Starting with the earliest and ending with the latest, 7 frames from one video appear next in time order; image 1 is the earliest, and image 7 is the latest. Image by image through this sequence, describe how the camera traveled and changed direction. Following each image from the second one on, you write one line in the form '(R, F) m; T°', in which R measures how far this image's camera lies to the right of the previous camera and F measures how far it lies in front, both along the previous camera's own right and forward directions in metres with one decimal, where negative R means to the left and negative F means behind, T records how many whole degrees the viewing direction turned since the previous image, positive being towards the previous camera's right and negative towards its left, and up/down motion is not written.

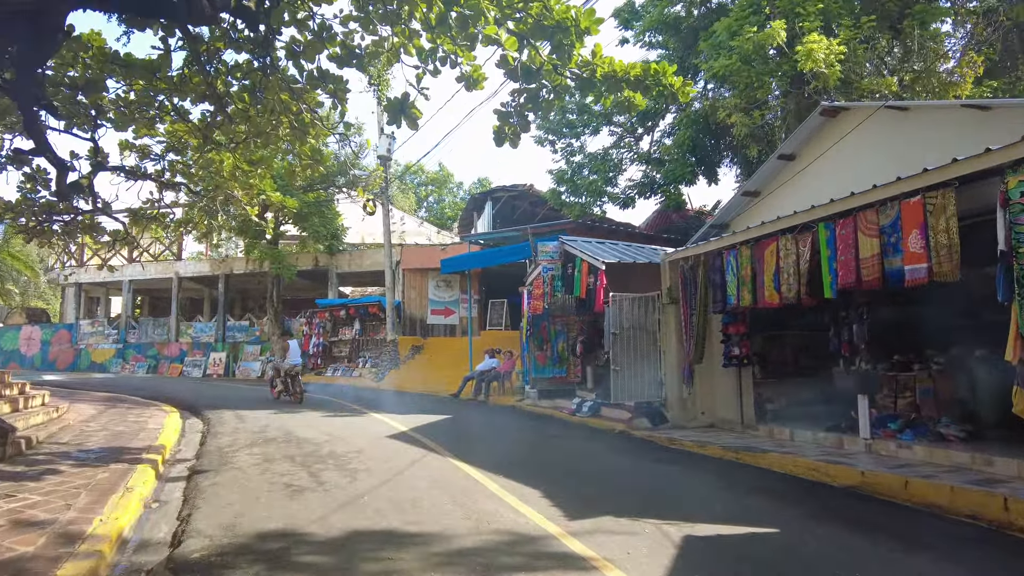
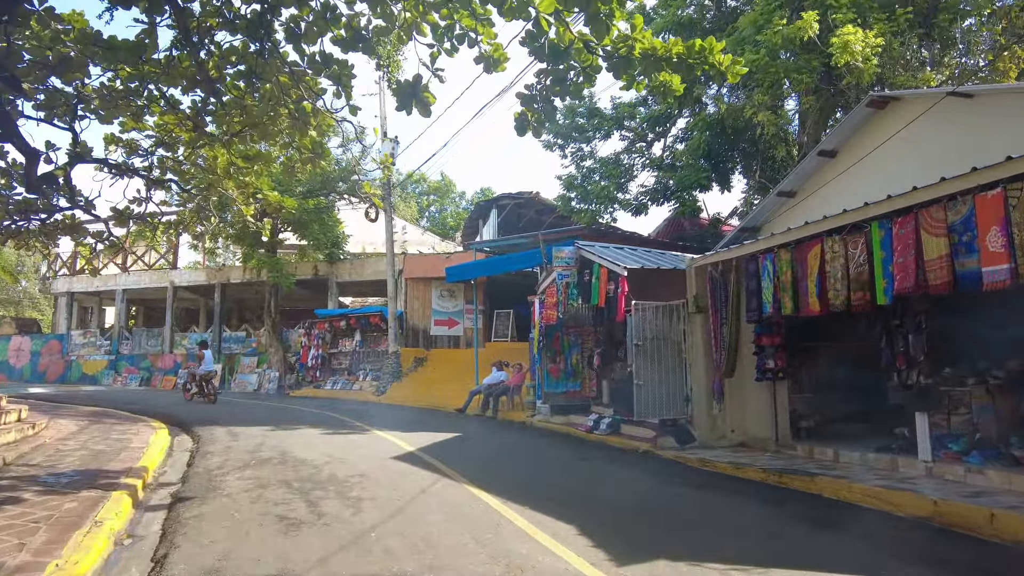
(-0.3, +0.8) m; 0°
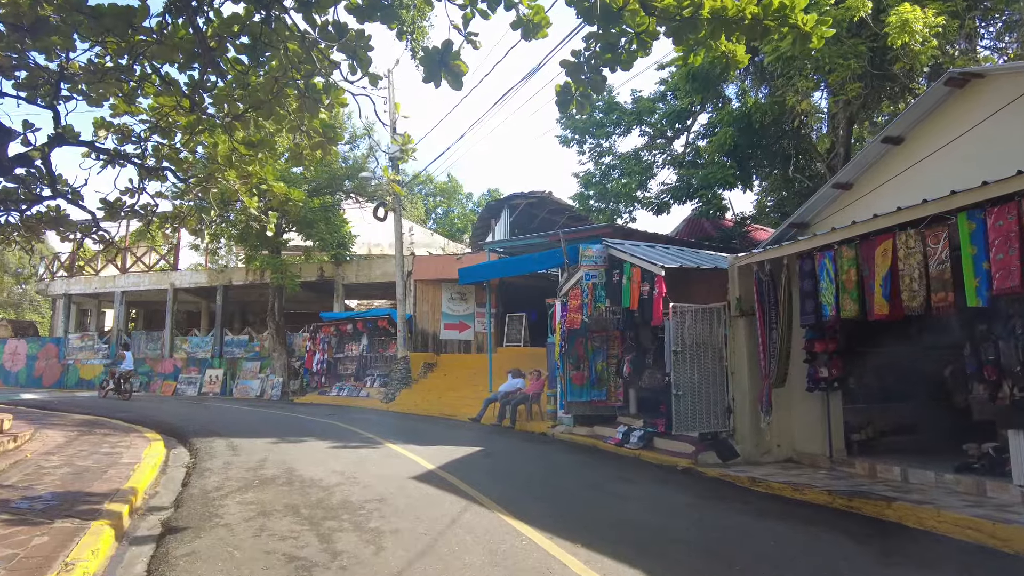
(-0.4, +0.9) m; 0°
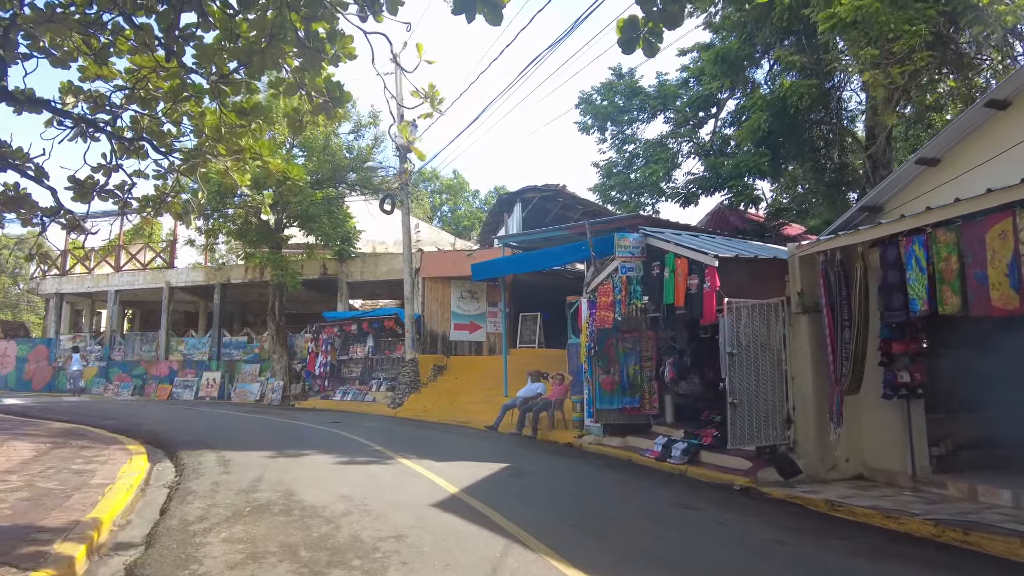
(-0.4, +1.3) m; 0°
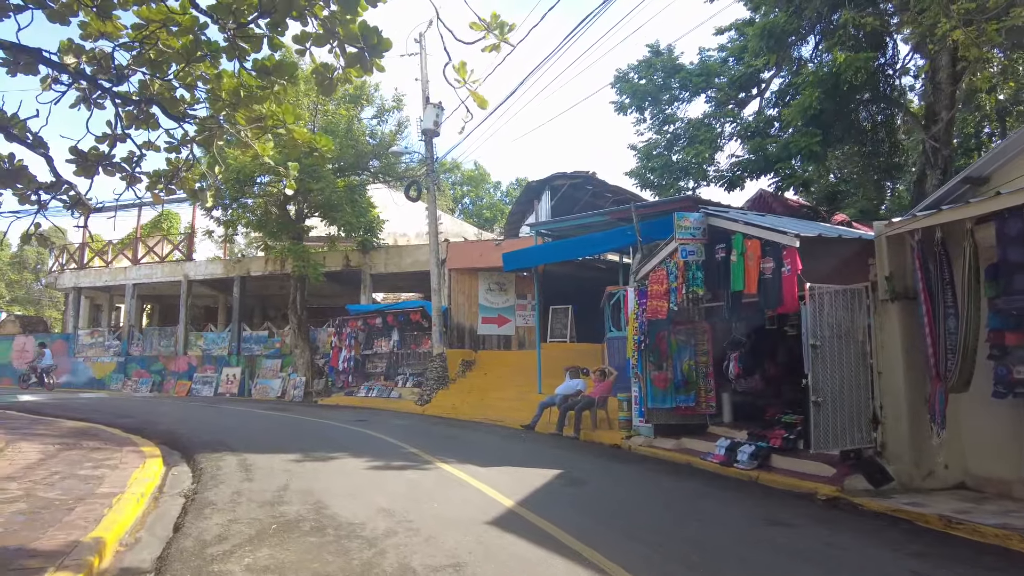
(-0.4, +1.0) m; -1°
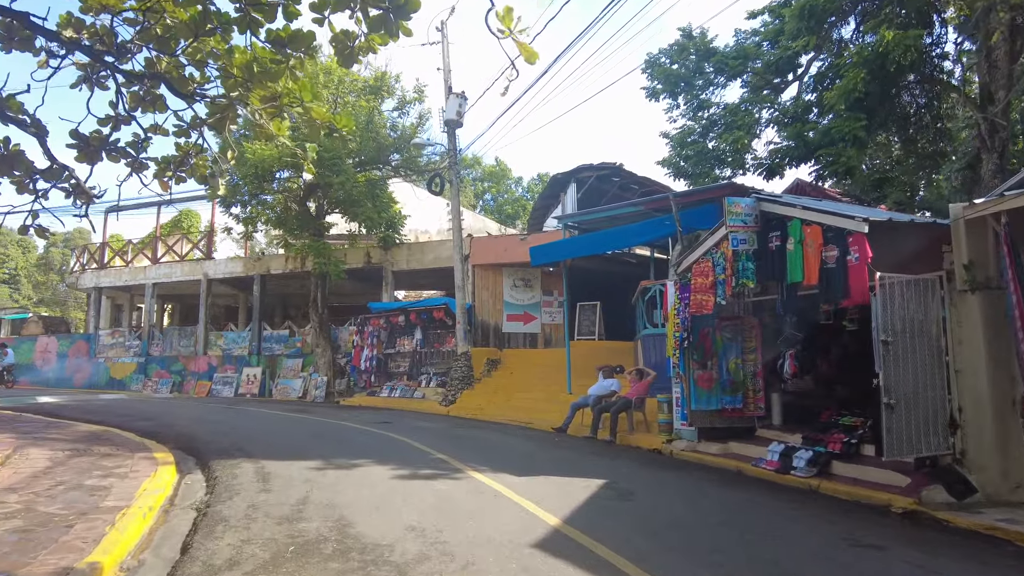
(-0.2, +0.7) m; -2°
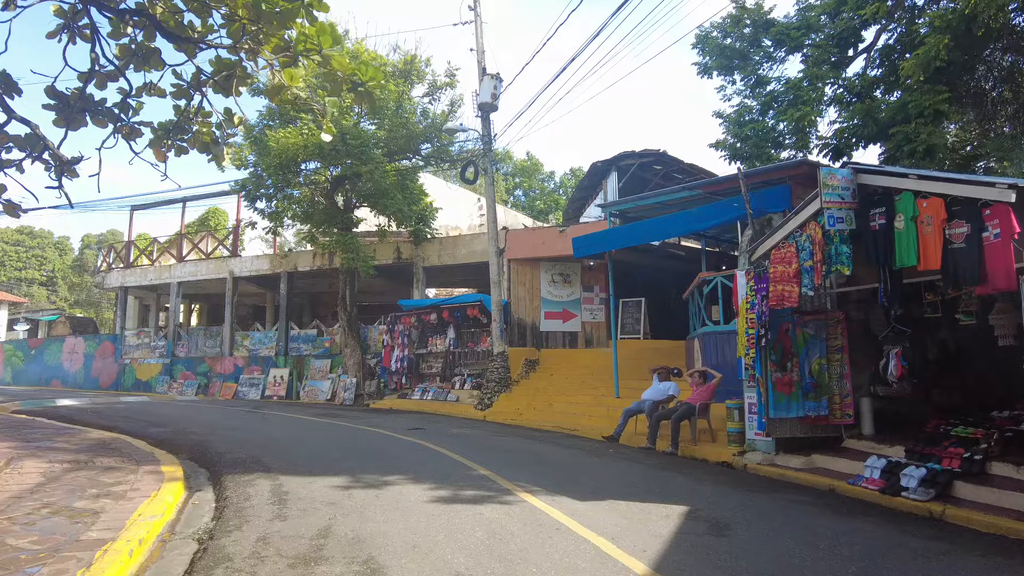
(-0.3, +1.2) m; -2°
